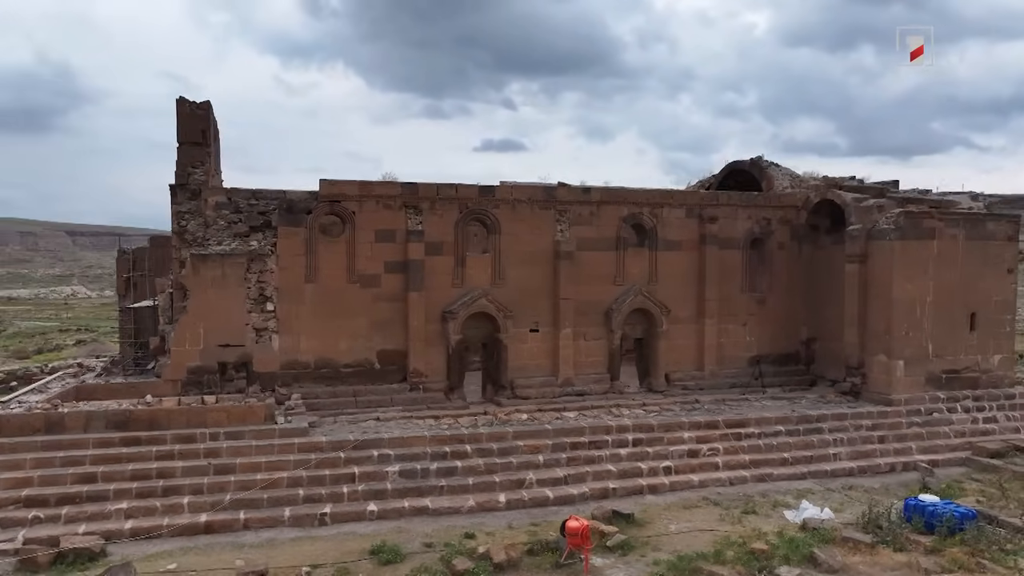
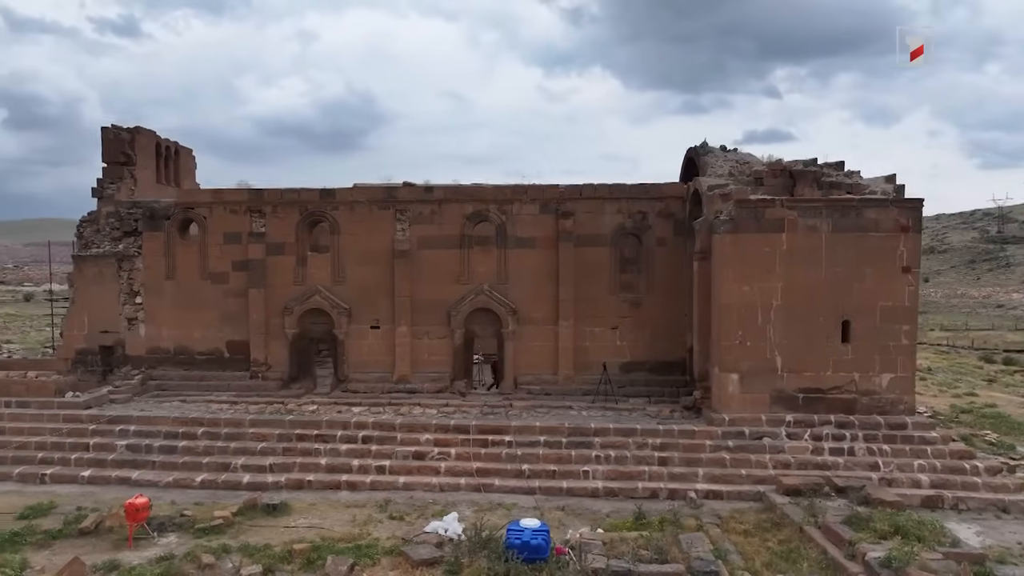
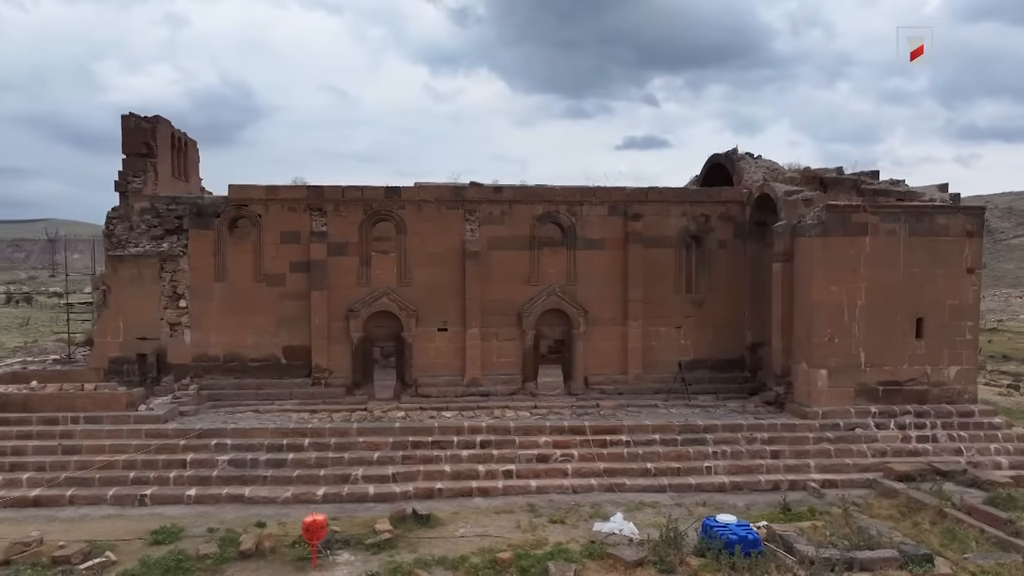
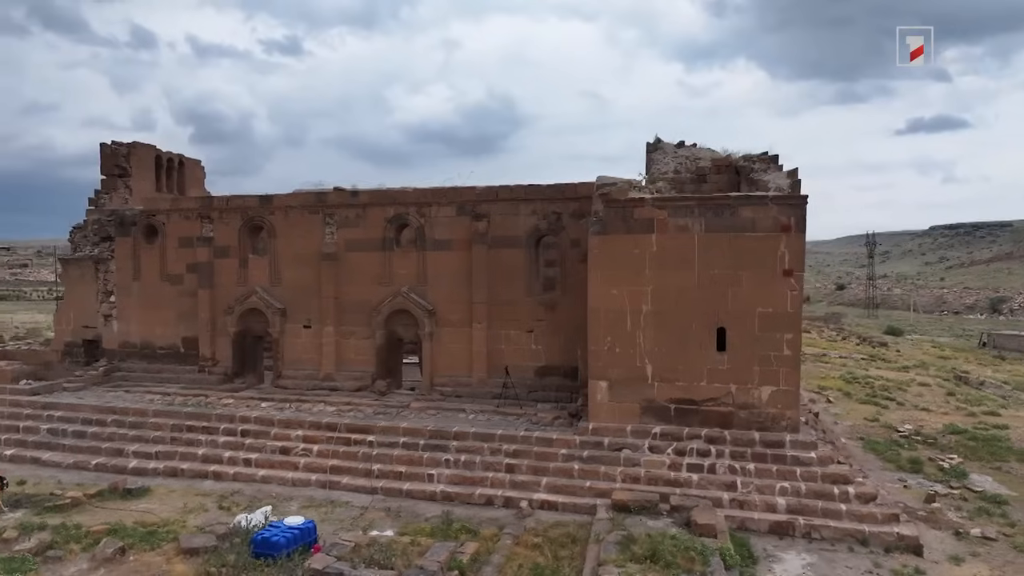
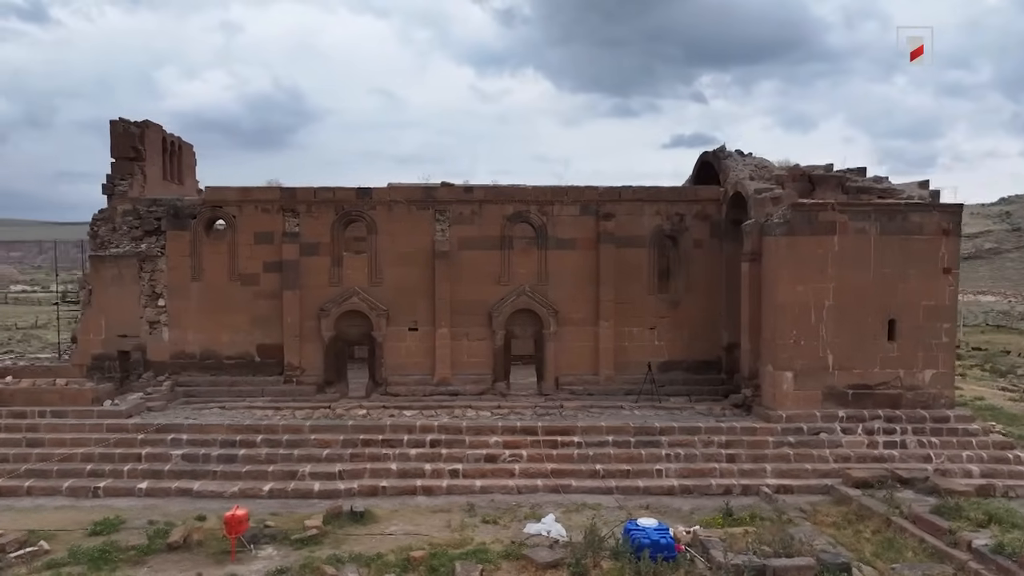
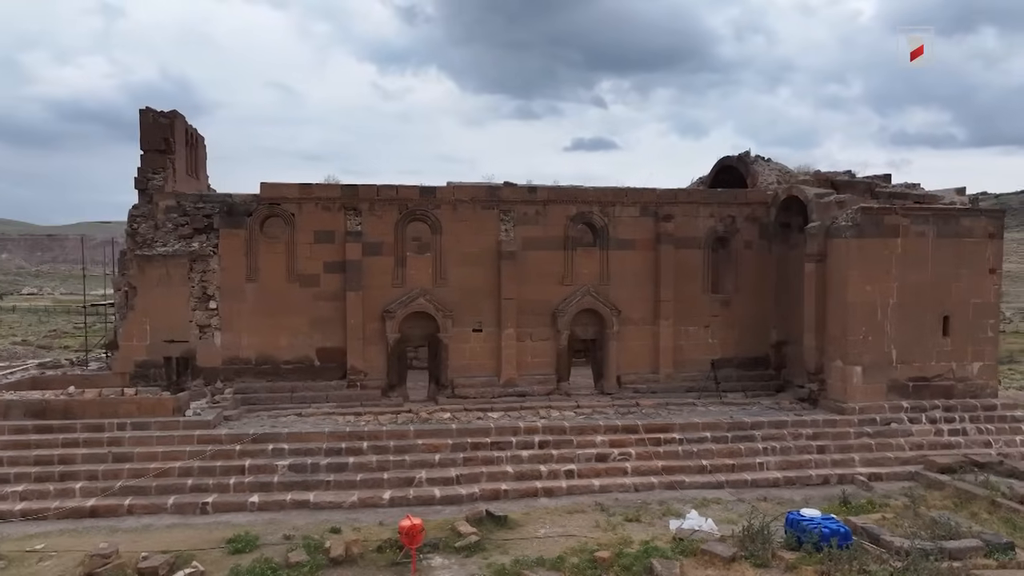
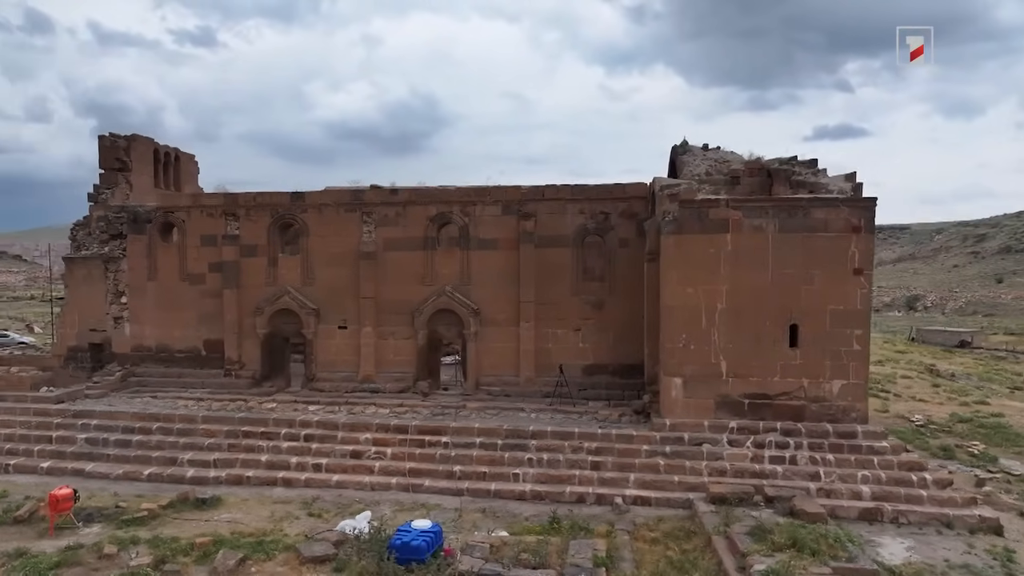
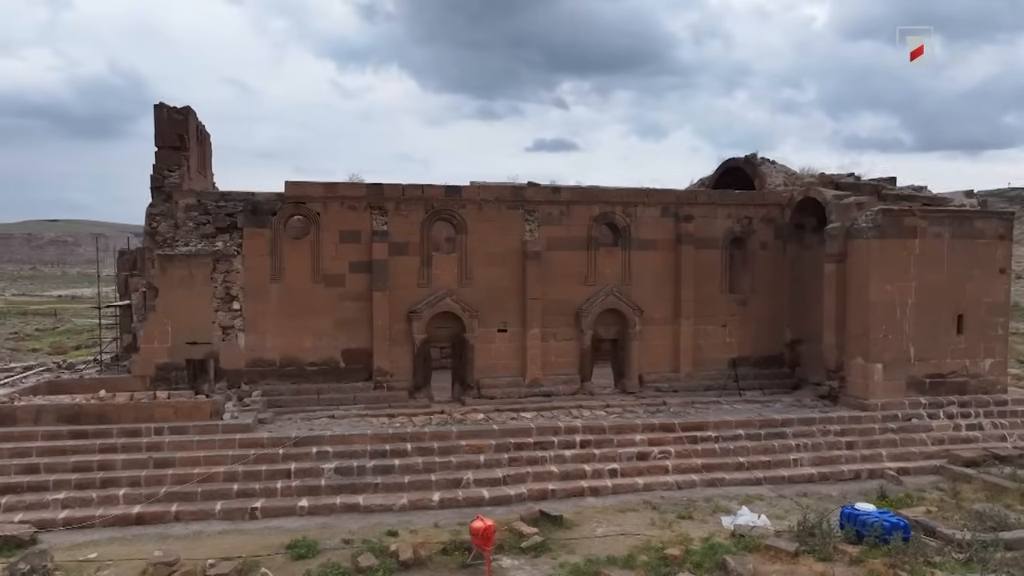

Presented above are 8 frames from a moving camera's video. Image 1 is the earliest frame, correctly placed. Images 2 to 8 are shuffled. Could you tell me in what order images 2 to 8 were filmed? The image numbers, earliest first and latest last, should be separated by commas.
8, 6, 3, 5, 2, 7, 4
